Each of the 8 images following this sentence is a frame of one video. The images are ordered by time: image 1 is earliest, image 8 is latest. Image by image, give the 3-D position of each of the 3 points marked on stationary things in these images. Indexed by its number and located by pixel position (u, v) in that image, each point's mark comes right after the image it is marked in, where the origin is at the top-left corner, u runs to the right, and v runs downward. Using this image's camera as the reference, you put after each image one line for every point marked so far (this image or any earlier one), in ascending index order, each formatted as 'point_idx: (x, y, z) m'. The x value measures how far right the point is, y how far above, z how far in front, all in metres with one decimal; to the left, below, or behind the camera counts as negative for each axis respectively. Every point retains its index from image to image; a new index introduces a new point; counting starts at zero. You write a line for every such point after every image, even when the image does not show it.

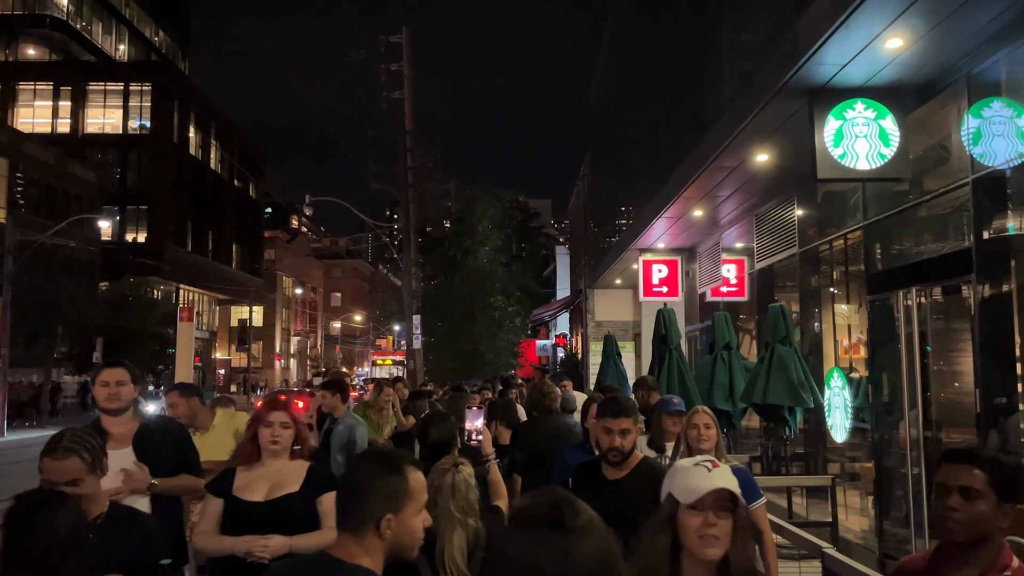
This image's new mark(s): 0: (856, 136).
0: (+3.2, +1.4, +7.3) m
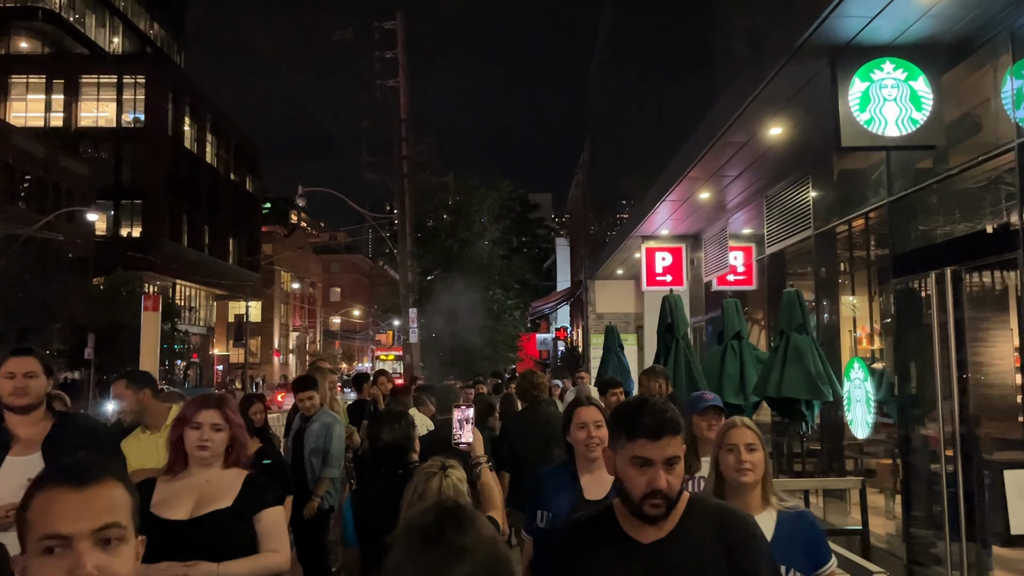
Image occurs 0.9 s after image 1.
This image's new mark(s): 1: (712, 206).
0: (+3.1, +1.6, +6.6) m
1: (+3.4, +1.4, +13.5) m
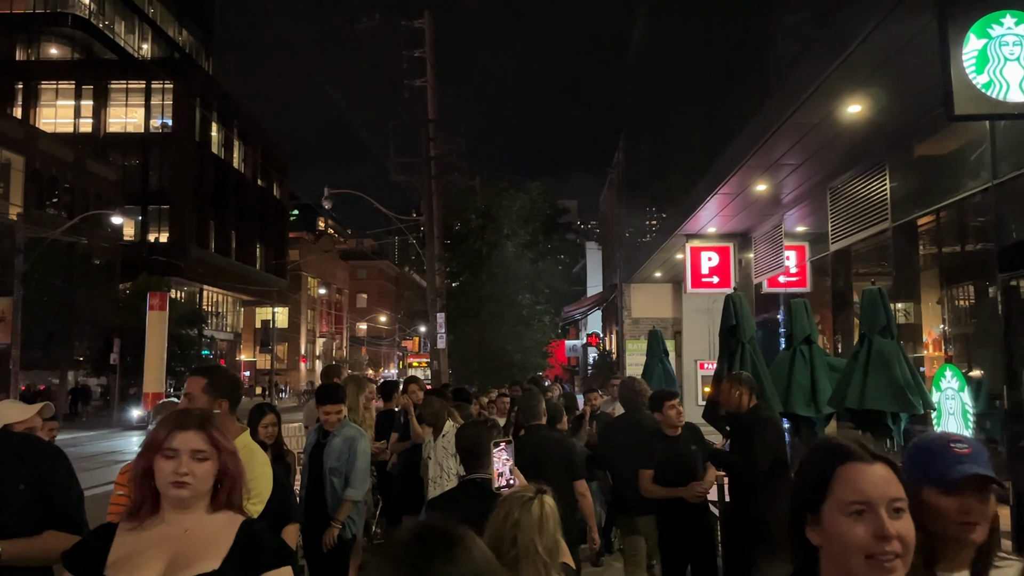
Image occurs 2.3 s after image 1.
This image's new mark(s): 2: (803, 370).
0: (+3.5, +1.6, +5.6) m
1: (+4.0, +1.4, +12.5) m
2: (+3.1, -0.9, +8.5) m
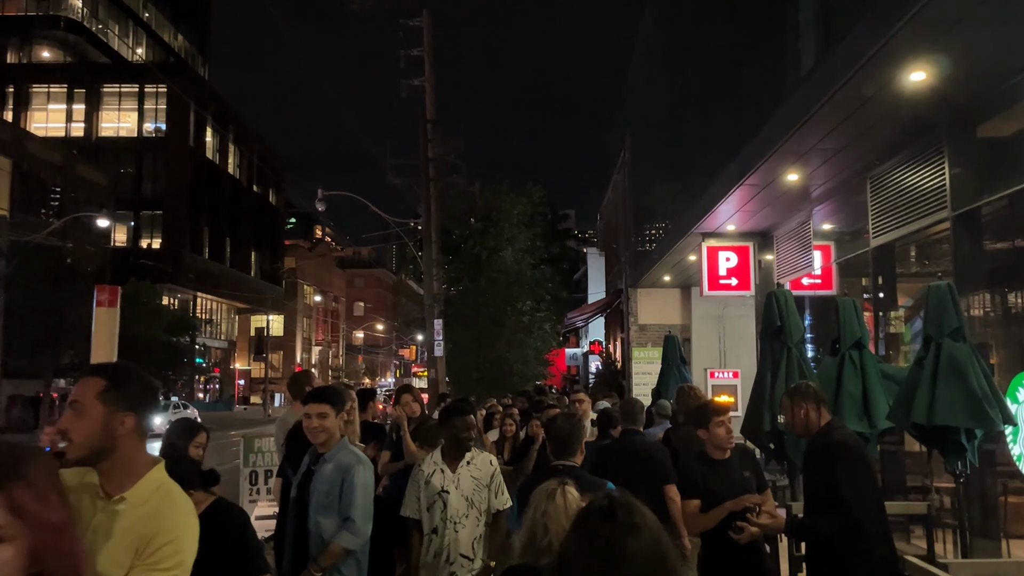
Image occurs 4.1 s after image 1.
0: (+3.6, +1.7, +4.6) m
1: (+4.1, +1.4, +11.5) m
2: (+3.2, -0.9, +7.4) m
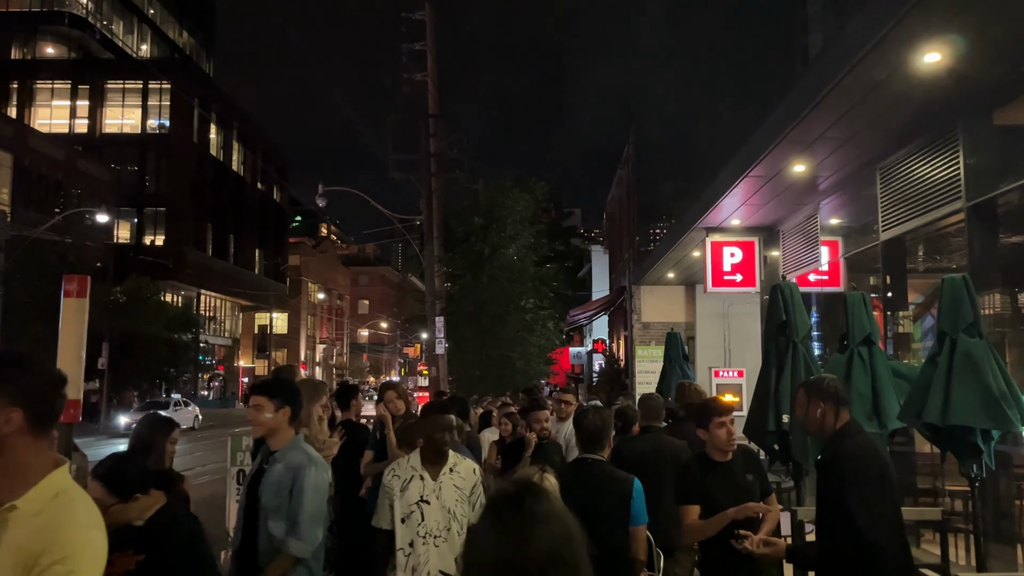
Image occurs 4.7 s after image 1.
0: (+3.5, +1.7, +4.2) m
1: (+4.0, +1.4, +11.1) m
2: (+3.1, -0.8, +7.1) m
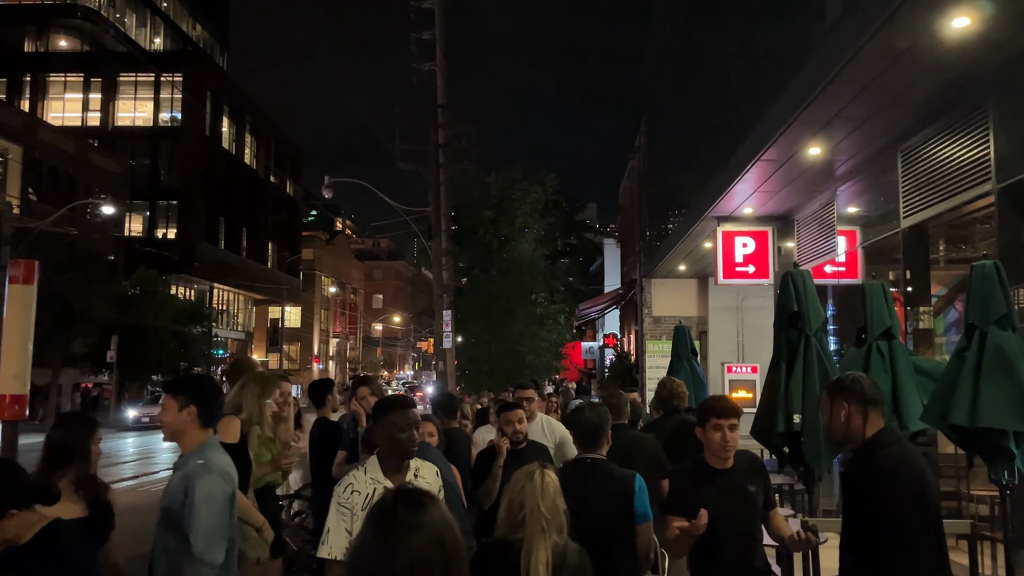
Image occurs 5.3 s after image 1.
0: (+3.3, +1.8, +3.6) m
1: (+4.0, +1.5, +10.5) m
2: (+3.0, -0.7, +6.5) m
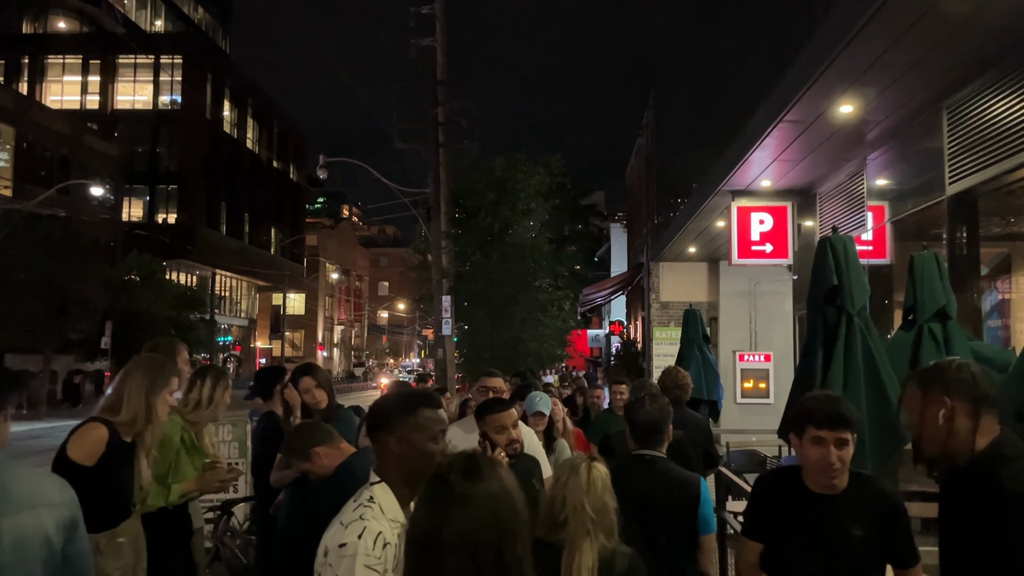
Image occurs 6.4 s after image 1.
0: (+3.2, +2.0, +2.5) m
1: (+3.9, +1.8, +9.4) m
2: (+2.9, -0.5, +5.4) m
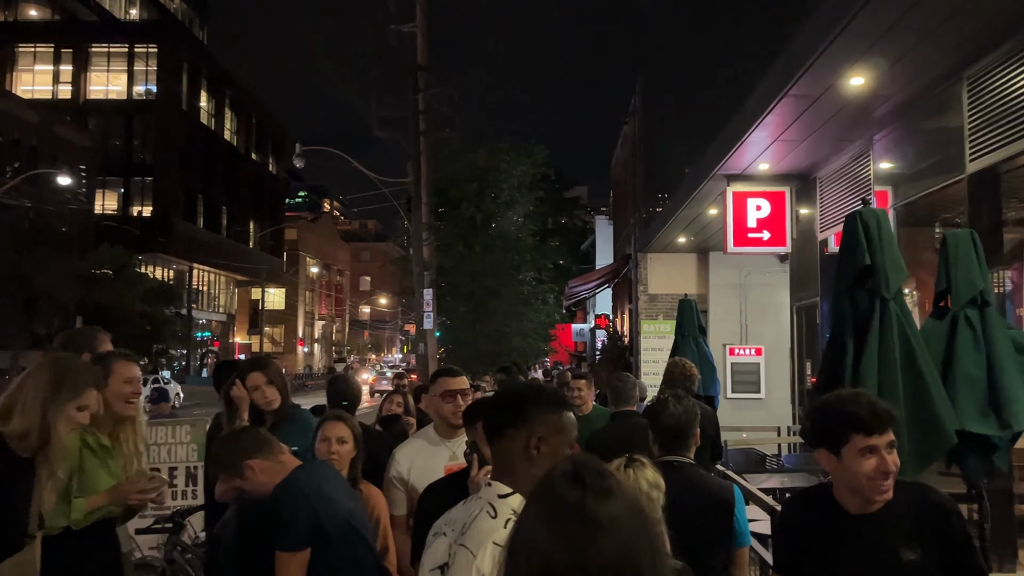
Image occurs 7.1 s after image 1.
0: (+3.1, +2.1, +1.8) m
1: (+3.8, +1.9, +8.8) m
2: (+2.8, -0.4, +4.8) m
